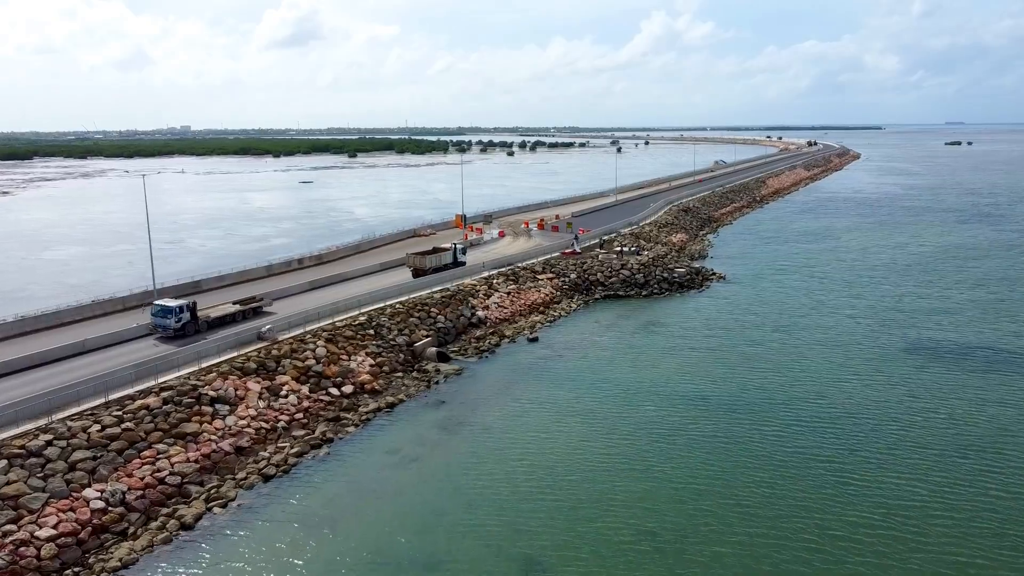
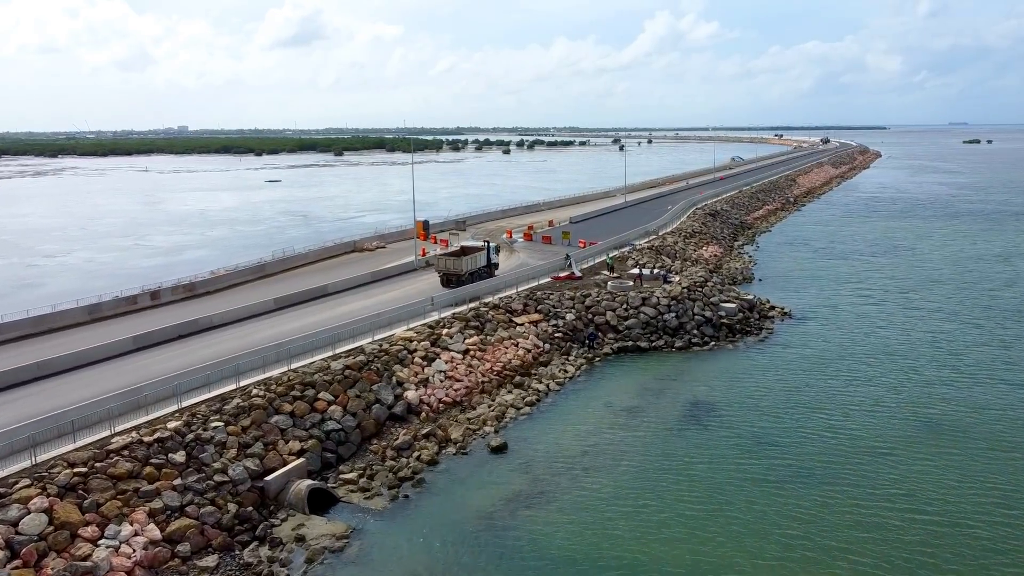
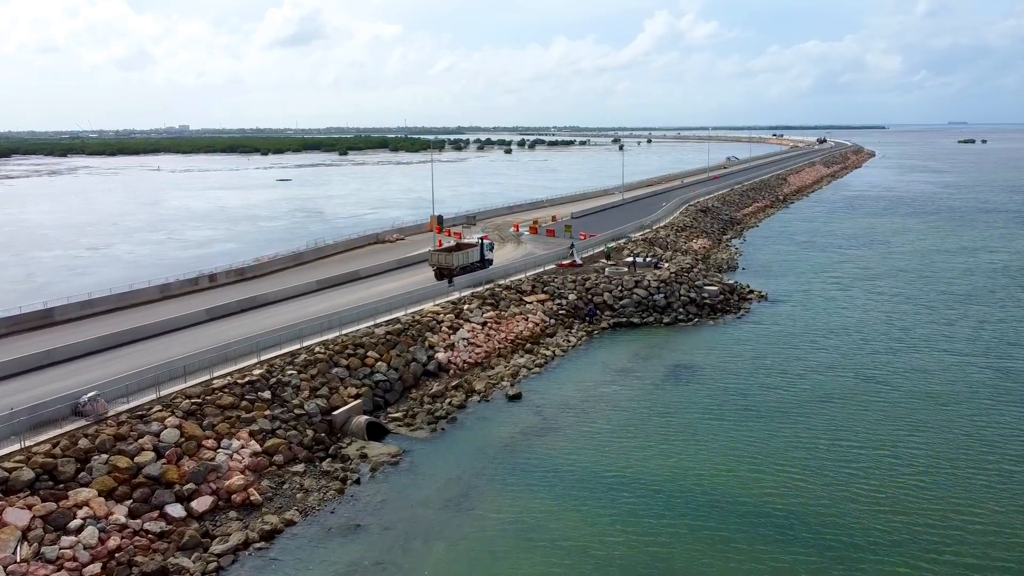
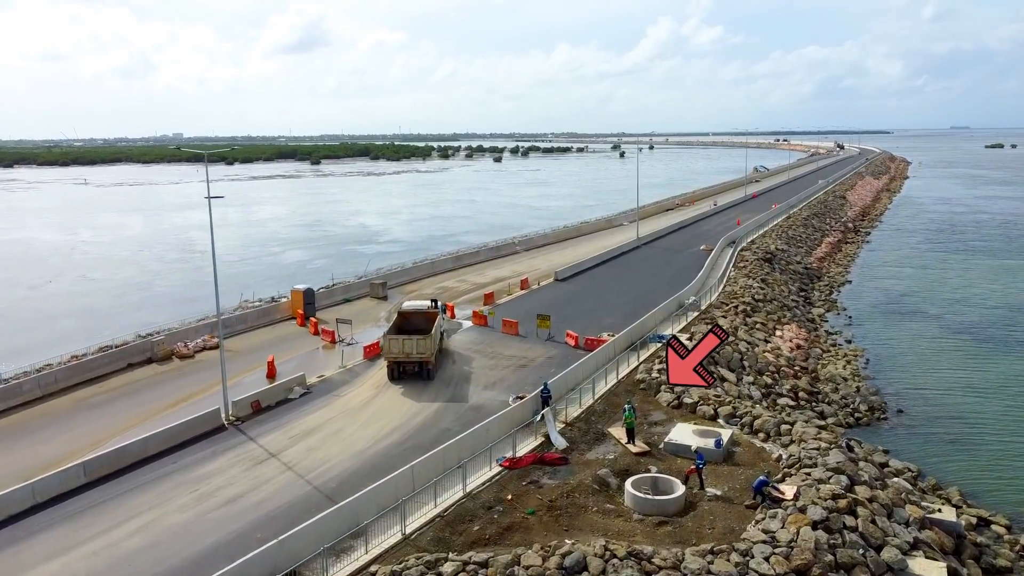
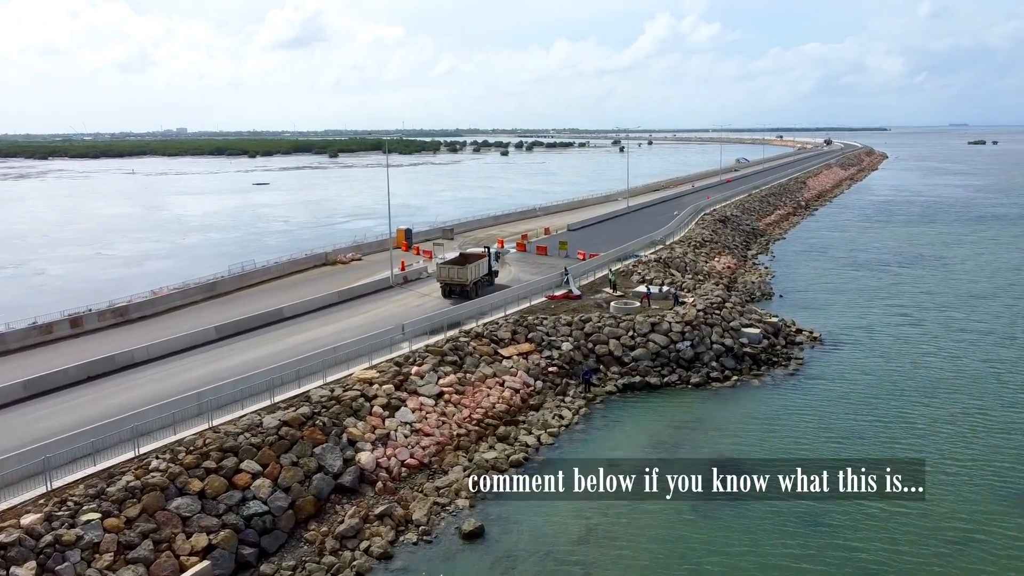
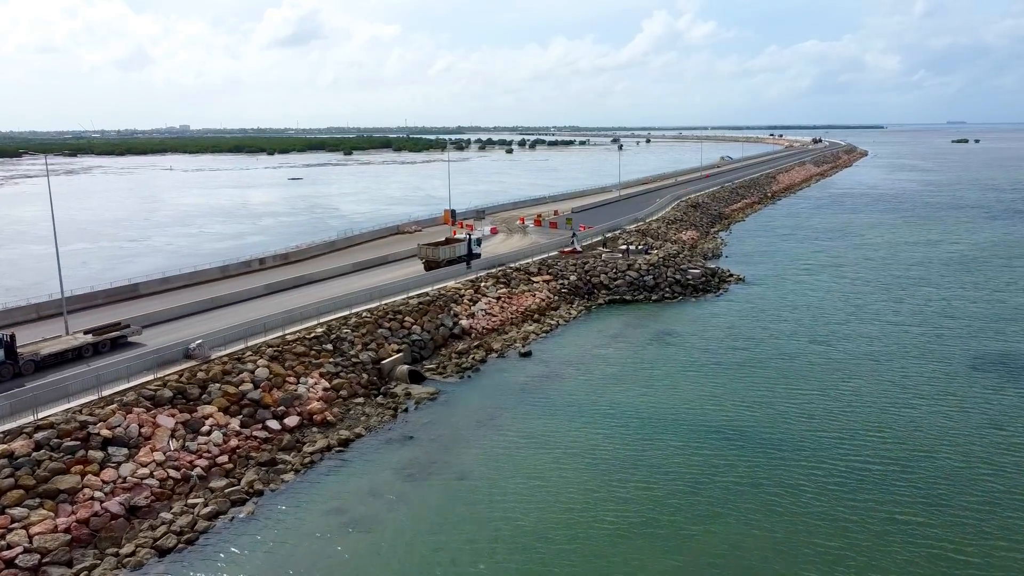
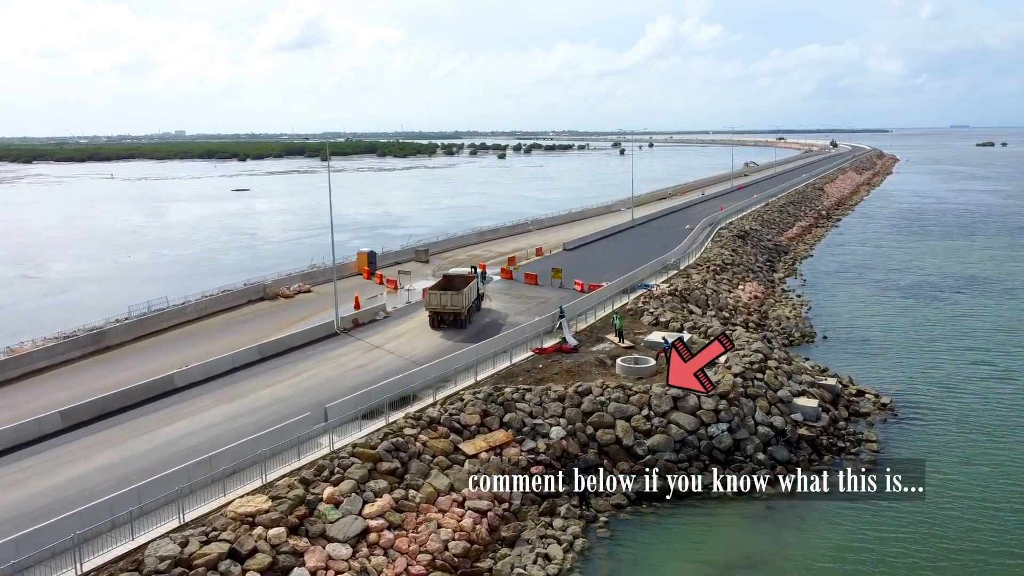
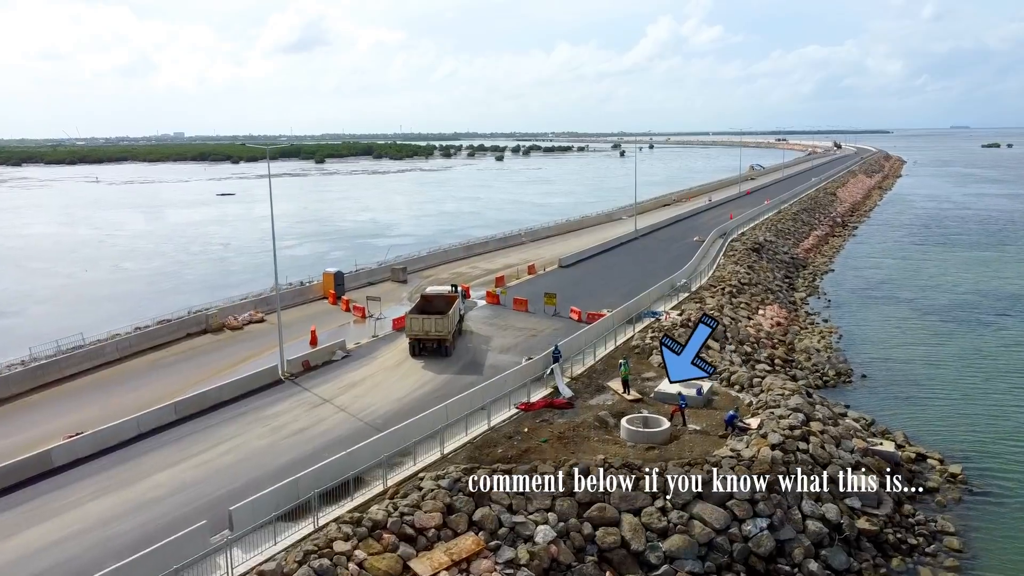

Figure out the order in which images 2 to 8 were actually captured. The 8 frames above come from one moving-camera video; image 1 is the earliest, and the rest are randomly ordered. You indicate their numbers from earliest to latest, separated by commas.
6, 3, 2, 5, 7, 8, 4
